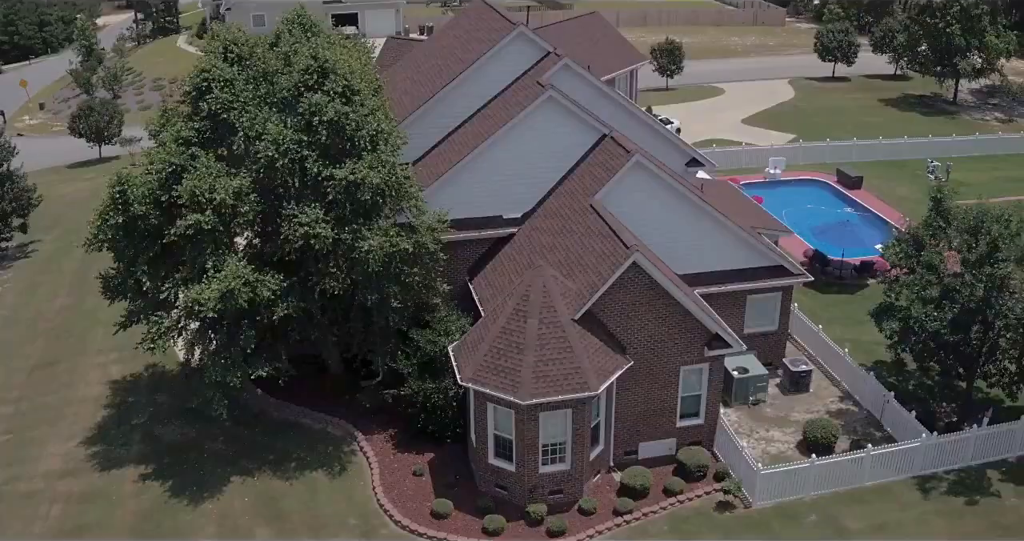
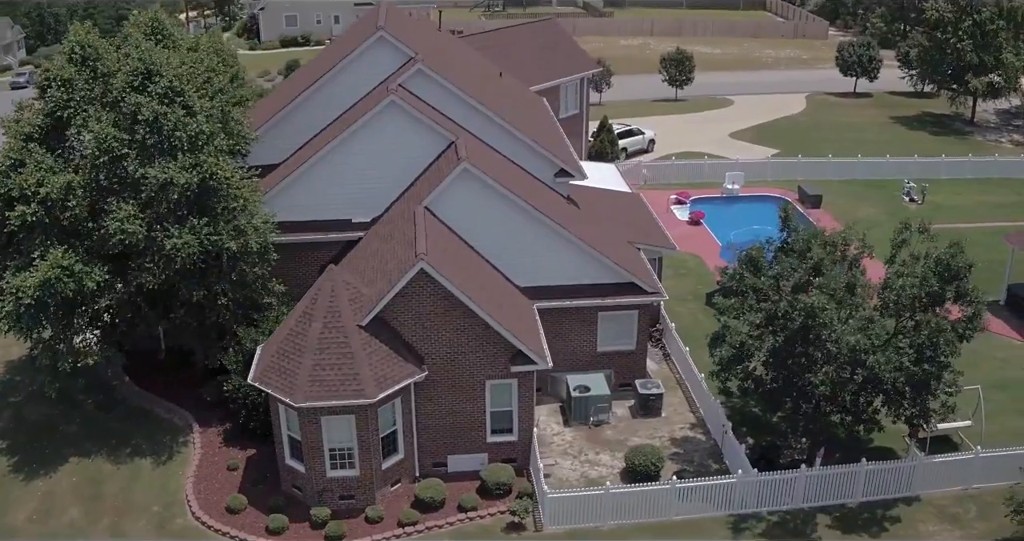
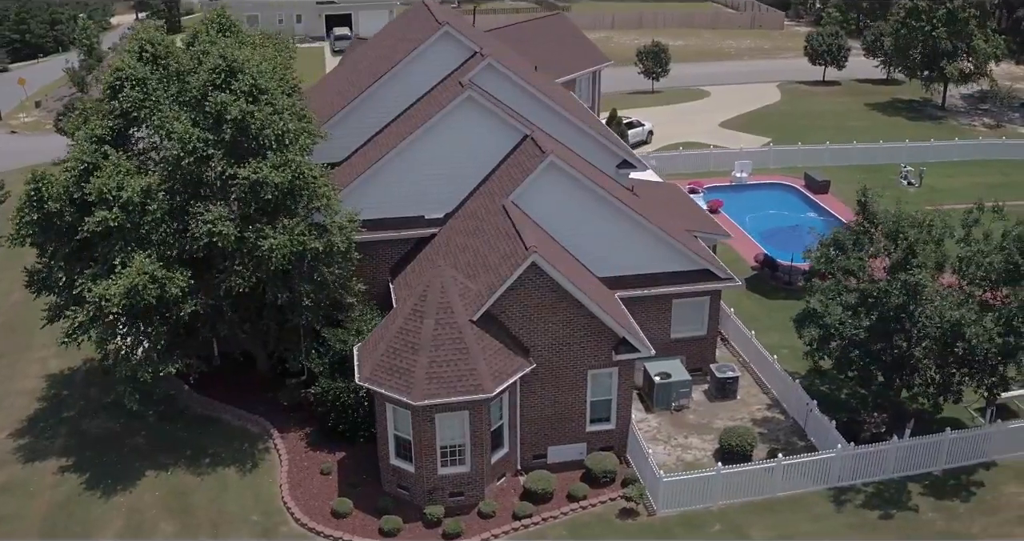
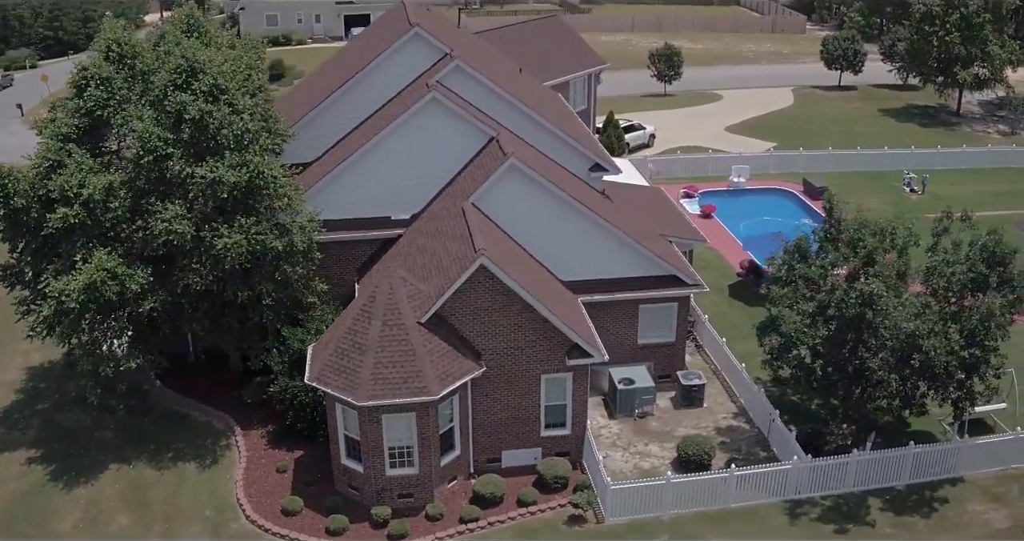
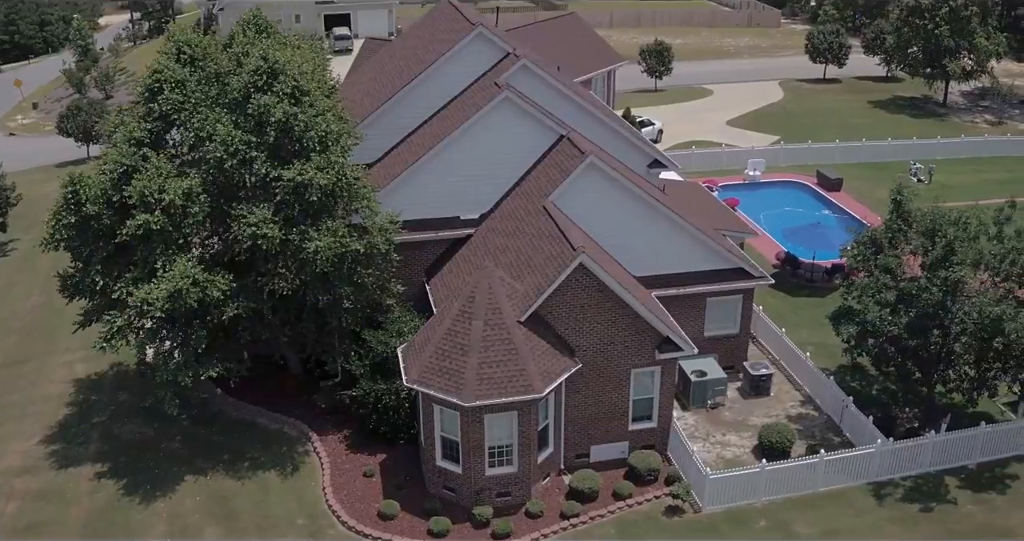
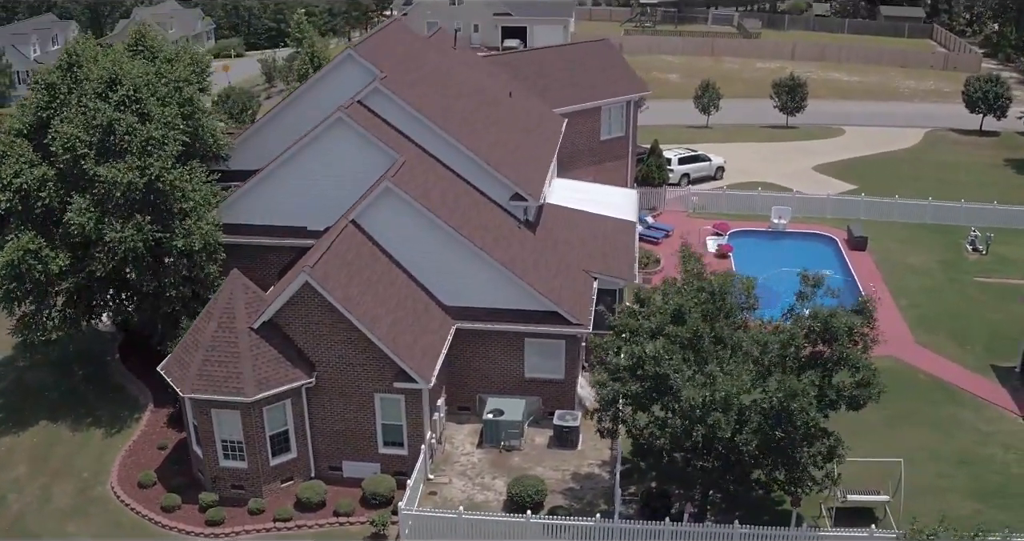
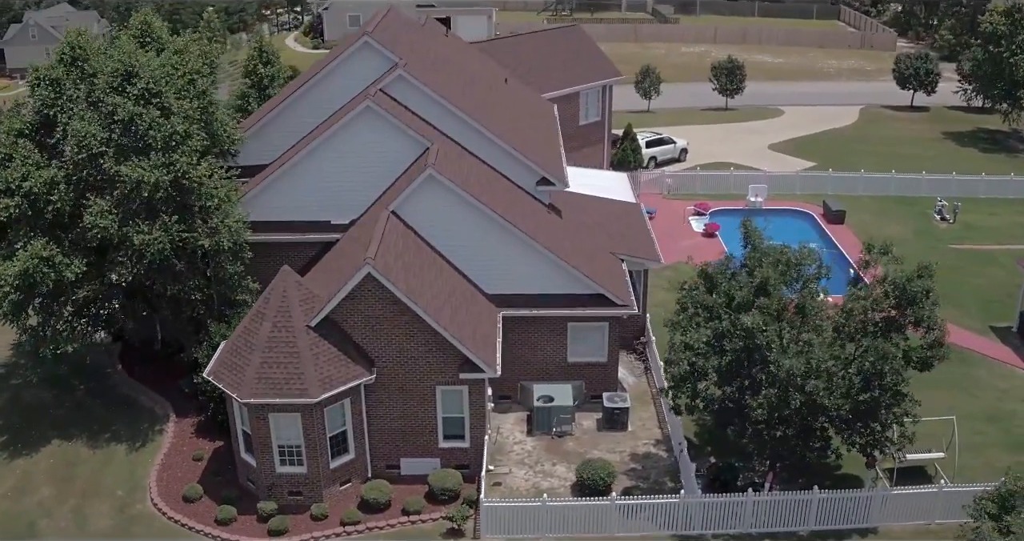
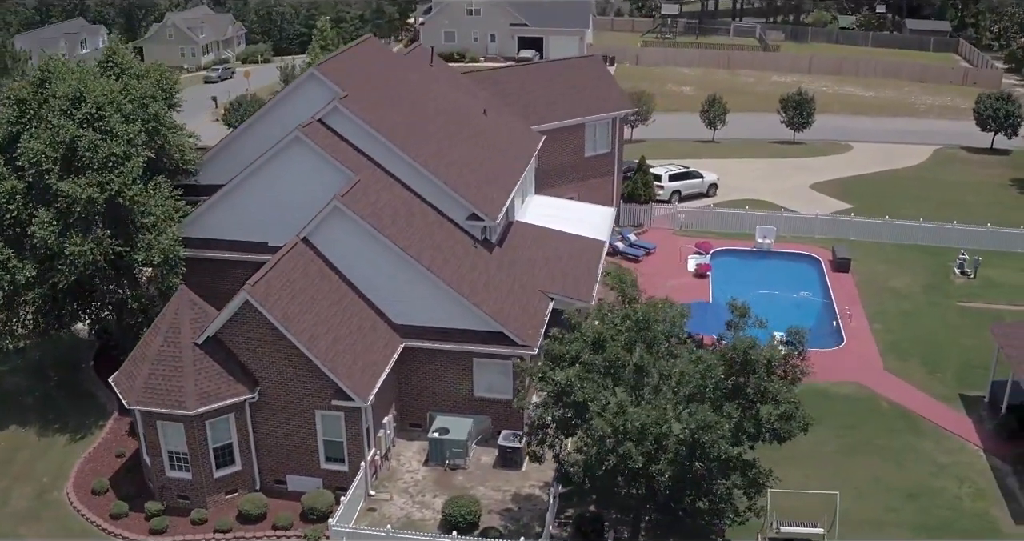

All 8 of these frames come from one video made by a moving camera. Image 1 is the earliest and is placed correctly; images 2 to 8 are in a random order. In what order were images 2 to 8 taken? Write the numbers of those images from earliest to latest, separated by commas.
5, 3, 4, 2, 7, 6, 8
